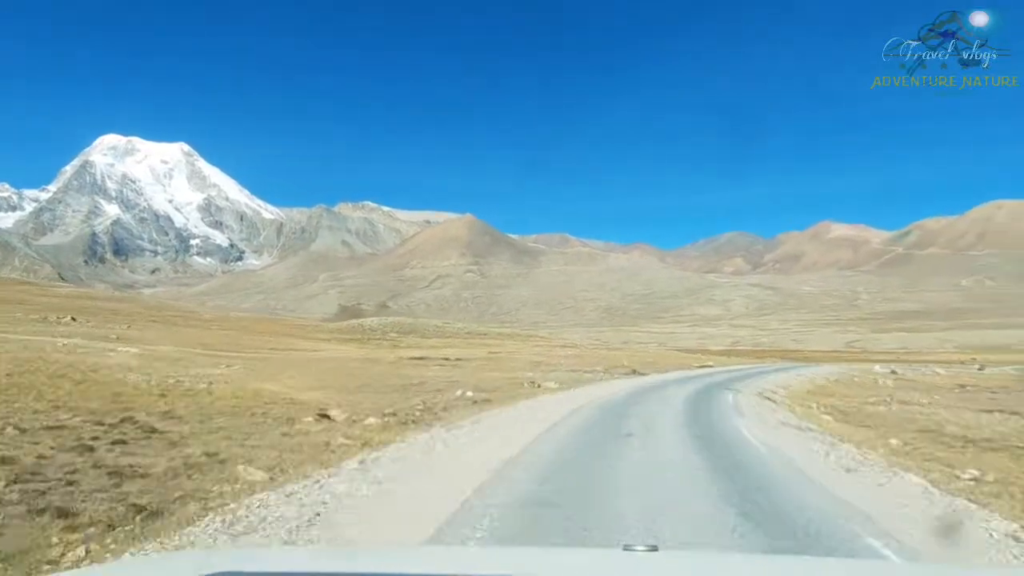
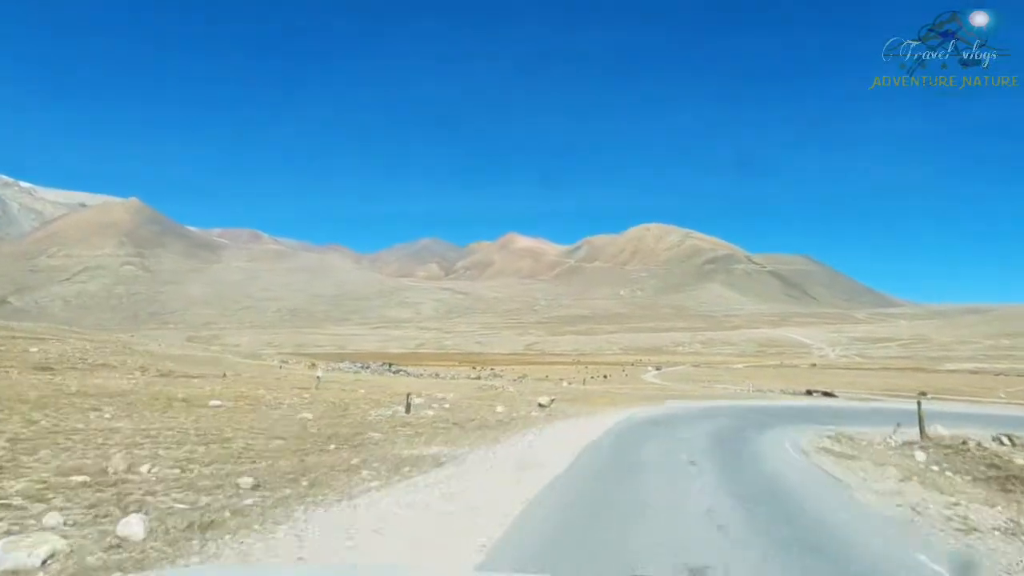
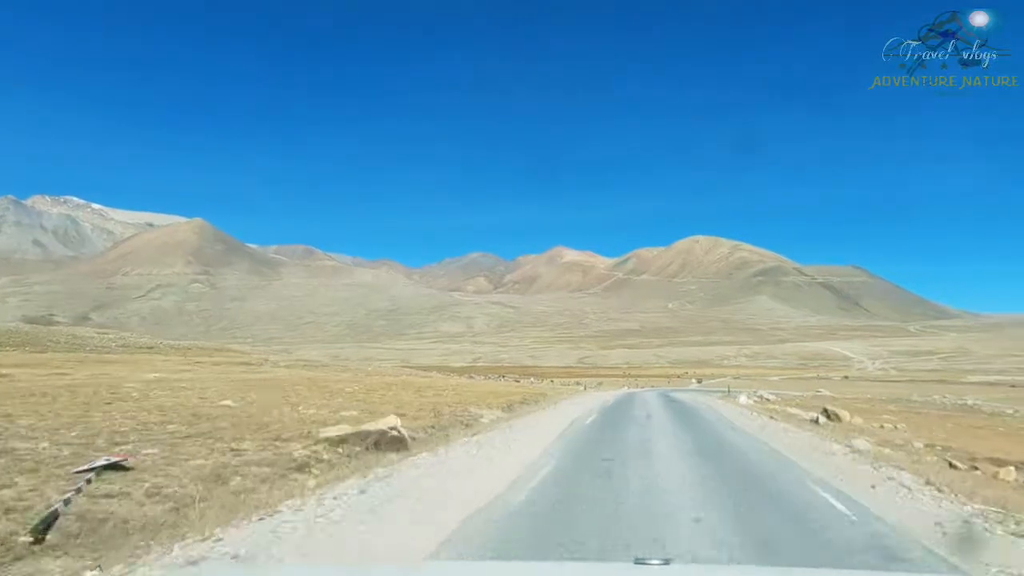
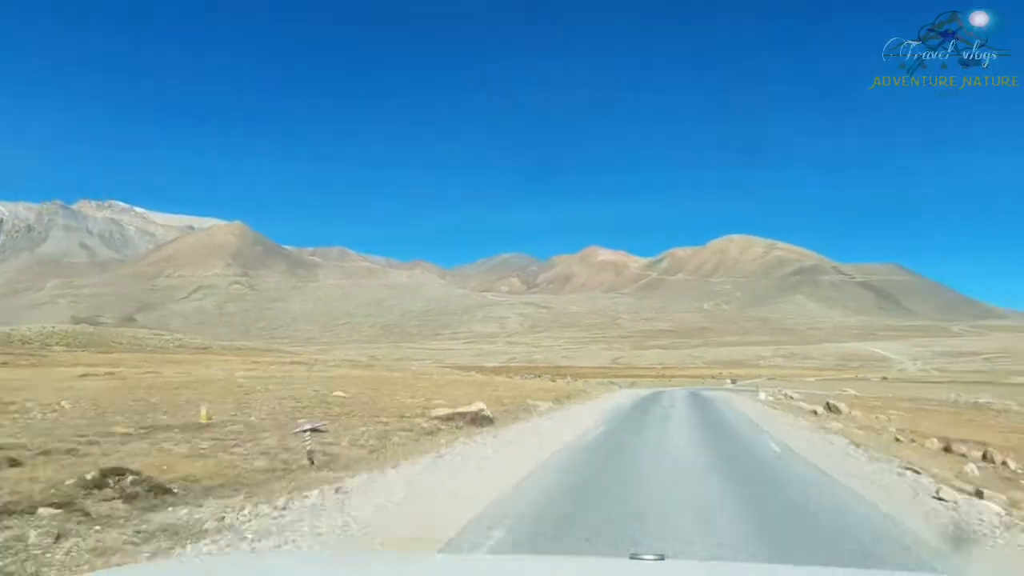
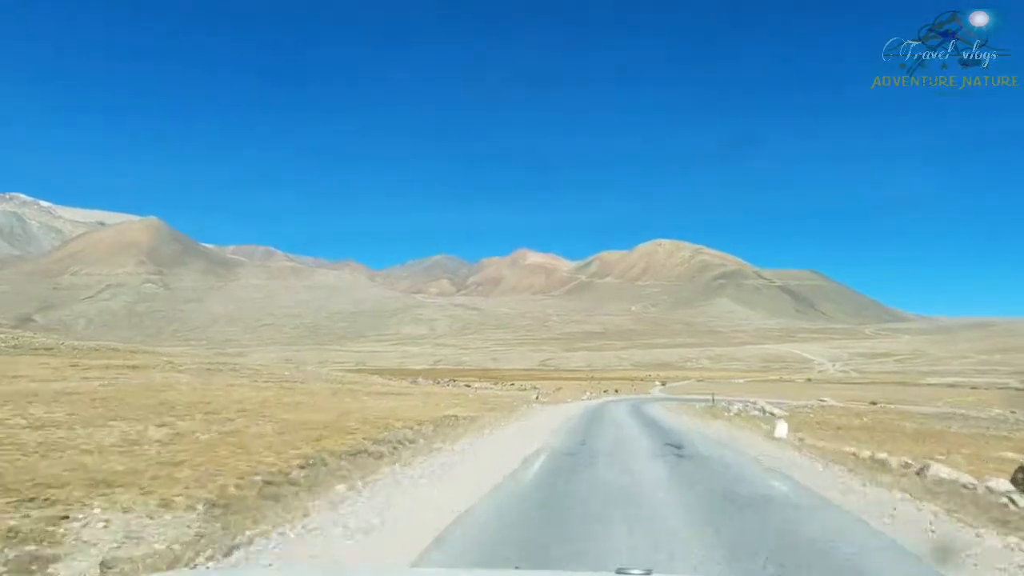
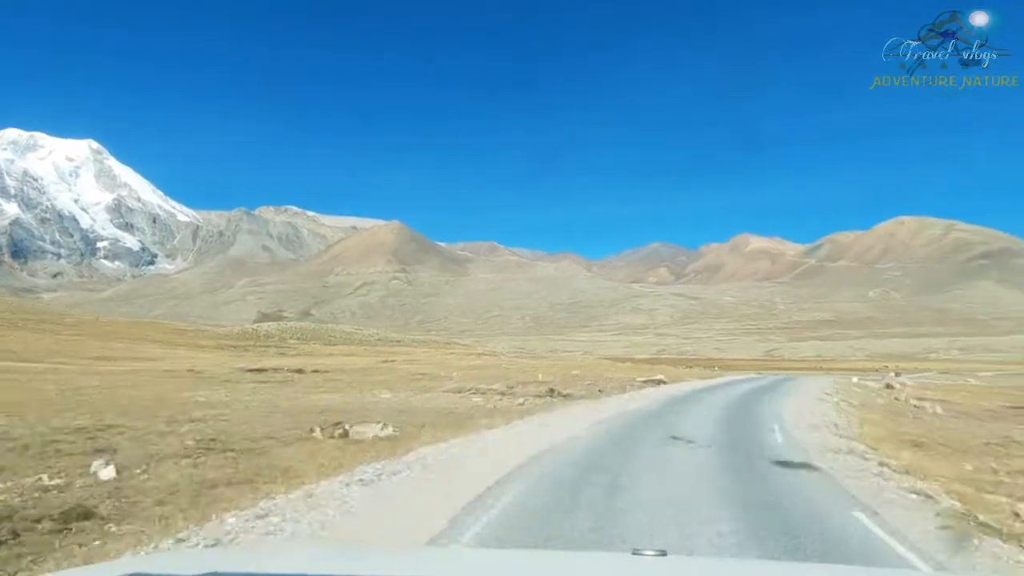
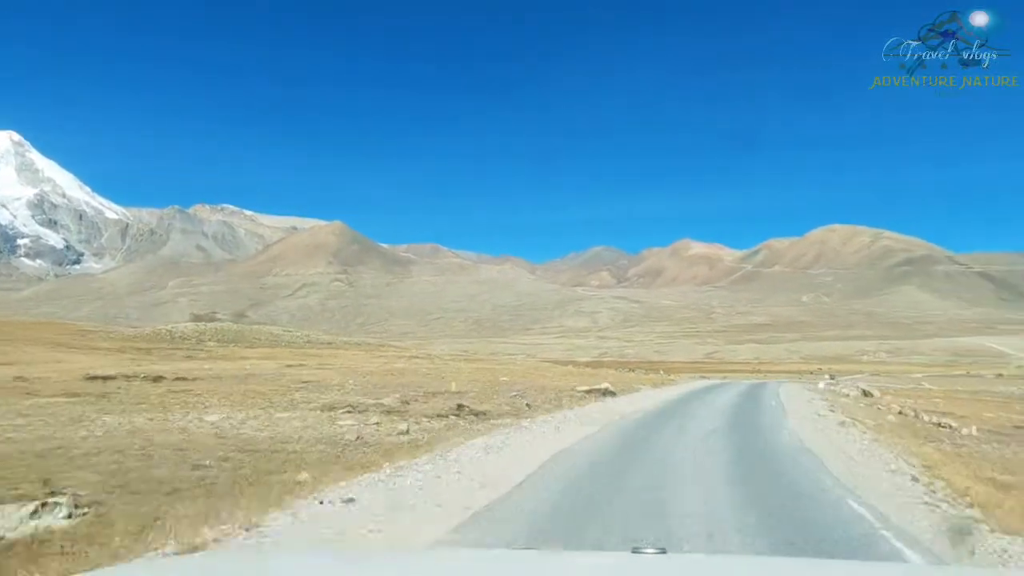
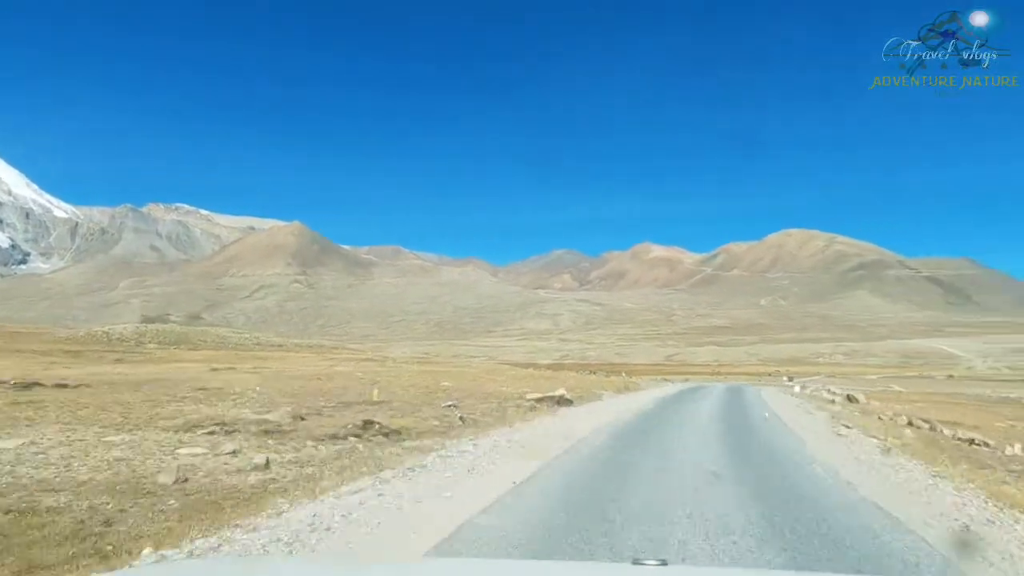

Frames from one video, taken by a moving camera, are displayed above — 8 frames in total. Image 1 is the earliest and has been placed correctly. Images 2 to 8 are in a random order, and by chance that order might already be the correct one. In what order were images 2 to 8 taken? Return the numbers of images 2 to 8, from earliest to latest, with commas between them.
6, 7, 8, 4, 3, 5, 2
